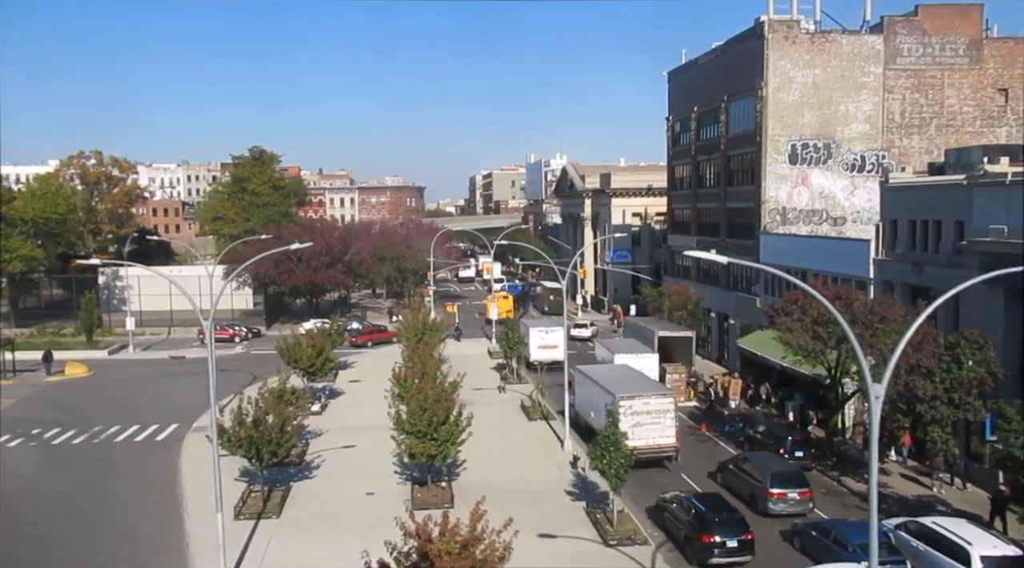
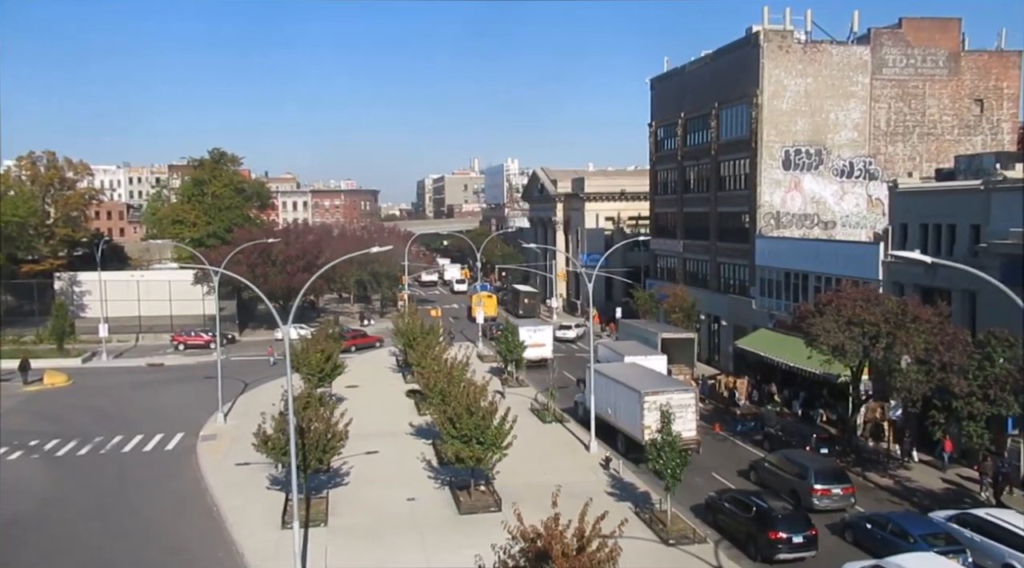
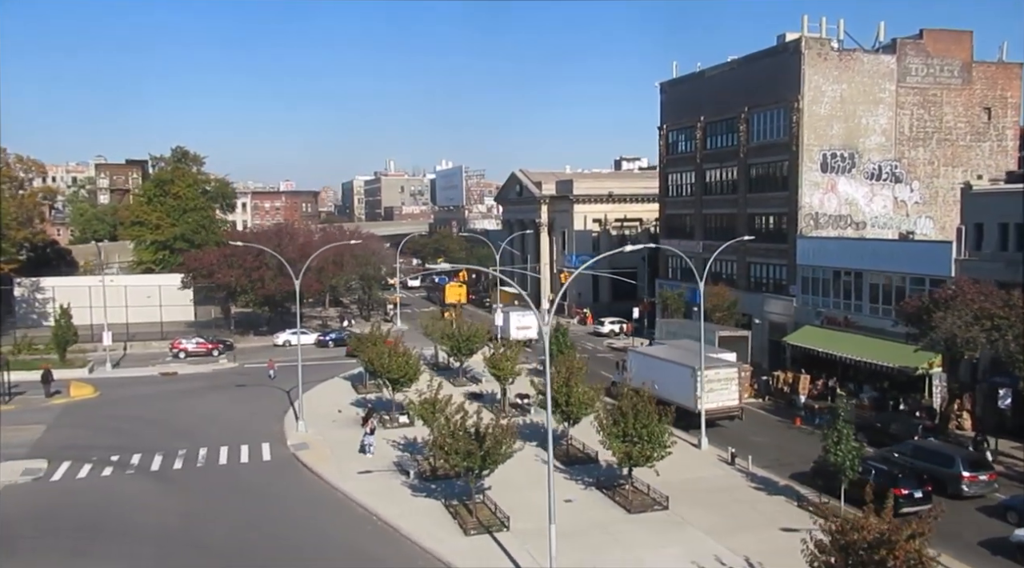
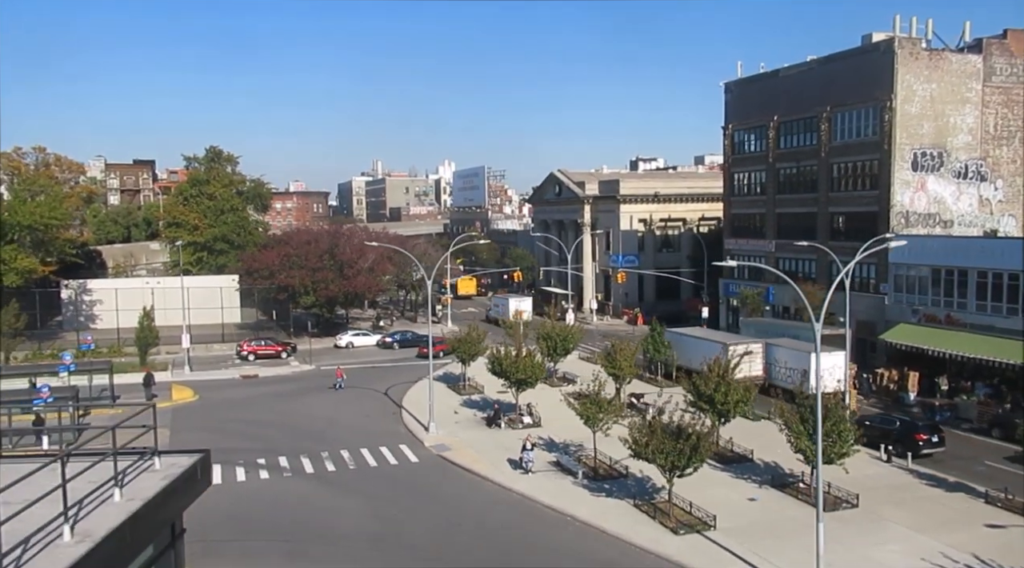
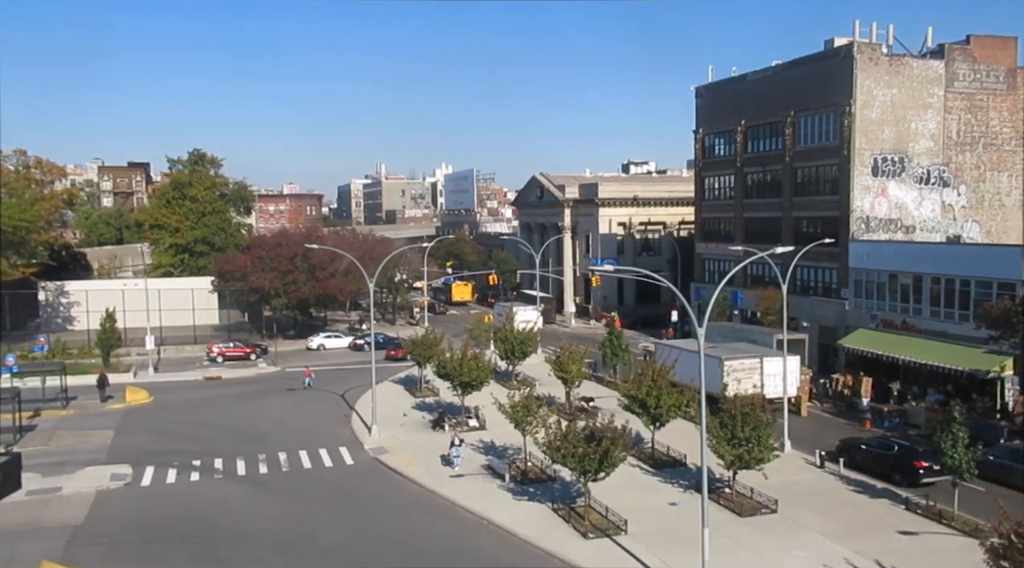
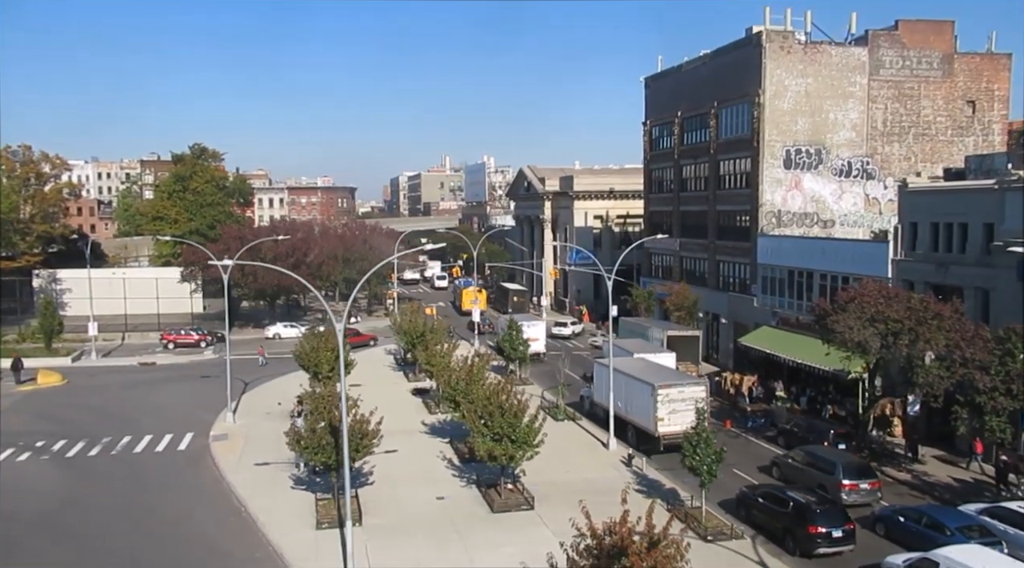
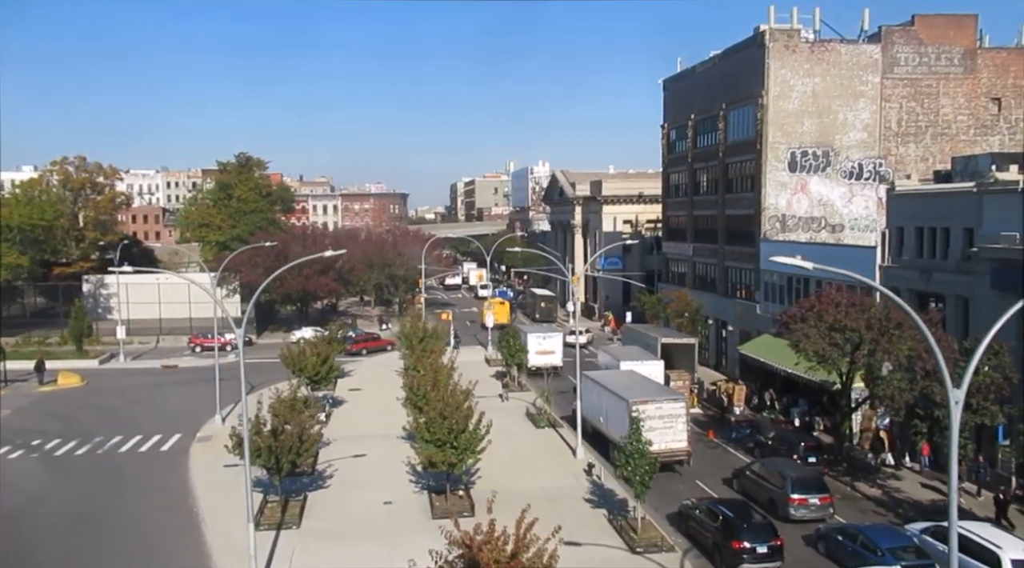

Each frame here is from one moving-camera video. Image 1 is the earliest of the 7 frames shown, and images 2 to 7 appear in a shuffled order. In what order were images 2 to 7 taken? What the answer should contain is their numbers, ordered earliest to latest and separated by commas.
7, 2, 6, 3, 5, 4
